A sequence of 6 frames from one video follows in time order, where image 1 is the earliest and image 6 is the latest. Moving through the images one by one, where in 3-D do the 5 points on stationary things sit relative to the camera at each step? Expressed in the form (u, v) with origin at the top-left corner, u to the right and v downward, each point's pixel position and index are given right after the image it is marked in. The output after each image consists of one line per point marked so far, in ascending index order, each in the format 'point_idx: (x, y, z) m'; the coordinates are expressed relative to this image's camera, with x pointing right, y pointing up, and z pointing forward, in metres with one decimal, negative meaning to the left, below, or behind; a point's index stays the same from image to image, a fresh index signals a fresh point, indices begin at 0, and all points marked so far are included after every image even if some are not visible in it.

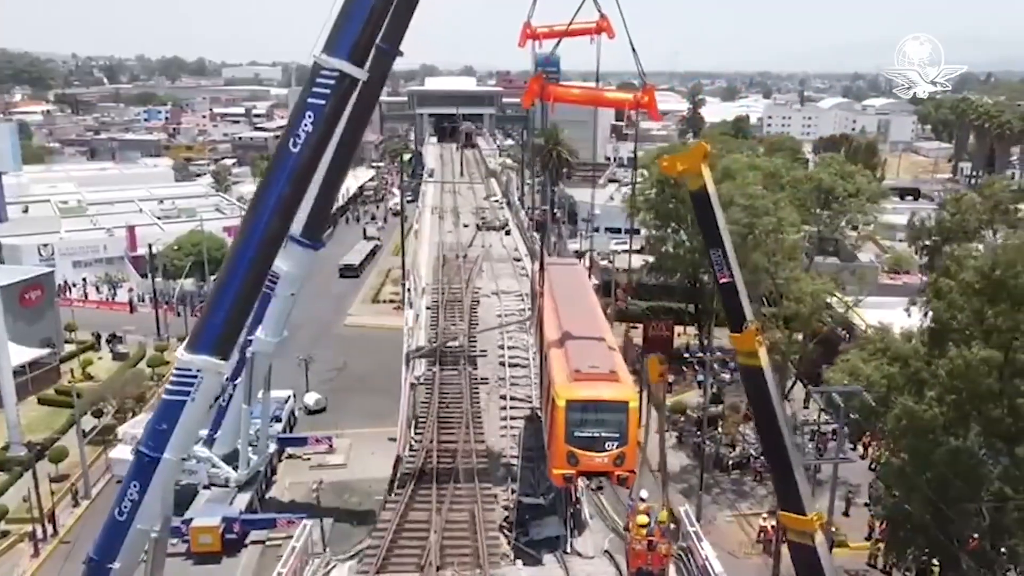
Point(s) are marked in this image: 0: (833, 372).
0: (+6.3, -1.7, +15.8) m
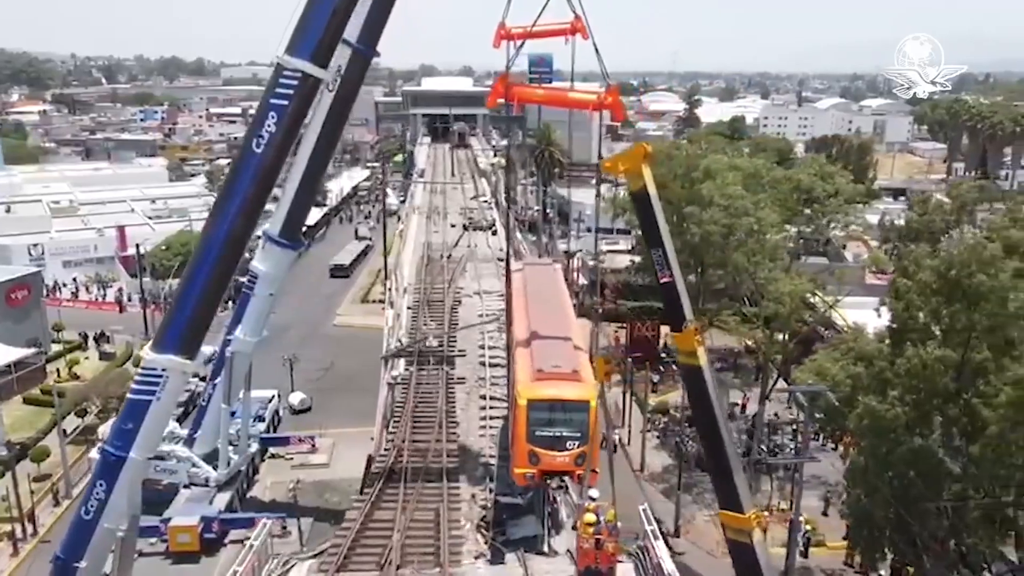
0: (+5.7, -1.7, +15.9) m
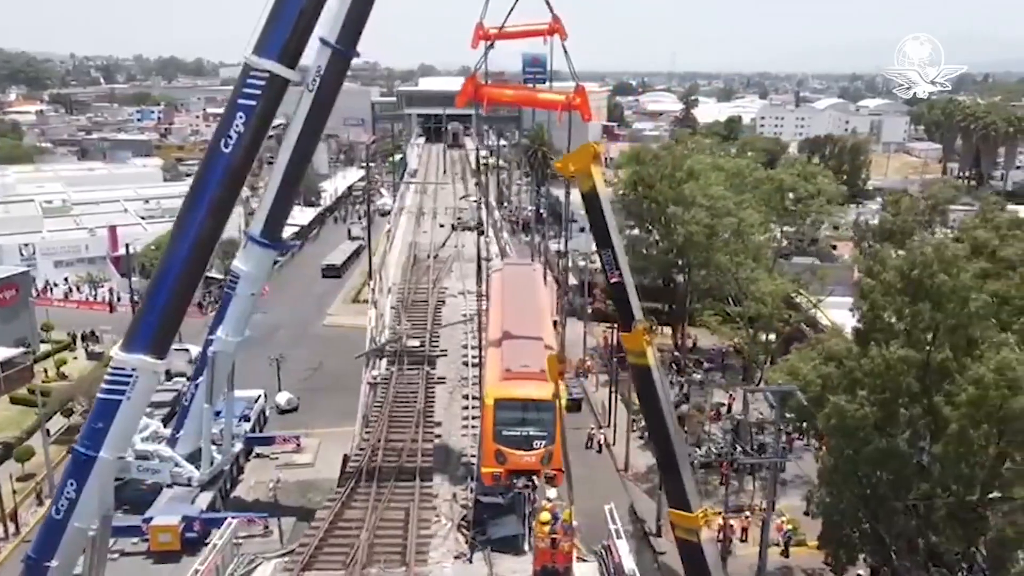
0: (+5.2, -1.7, +15.9) m
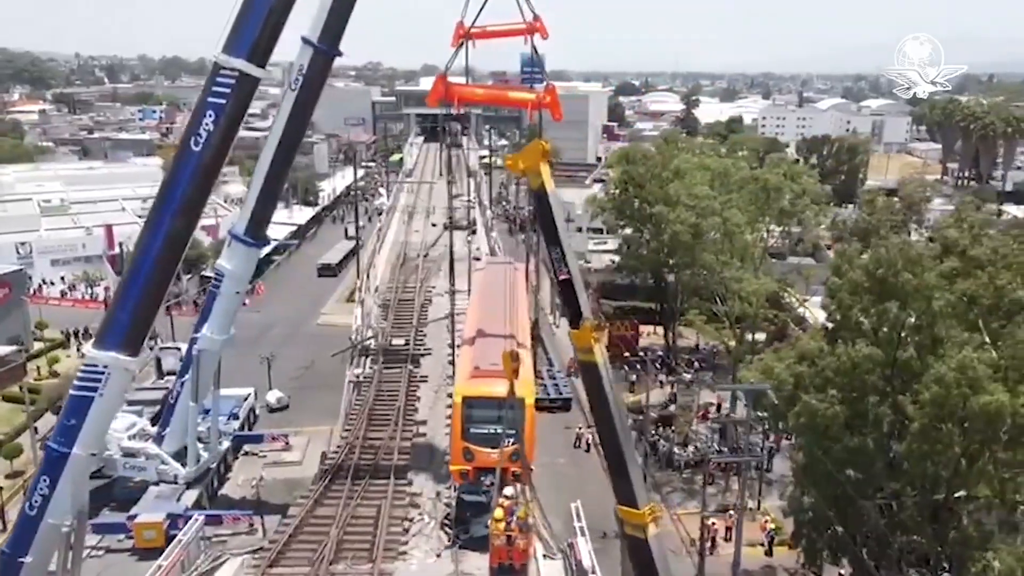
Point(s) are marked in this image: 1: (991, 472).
0: (+4.7, -1.6, +15.9) m
1: (+6.8, -2.6, +11.4) m
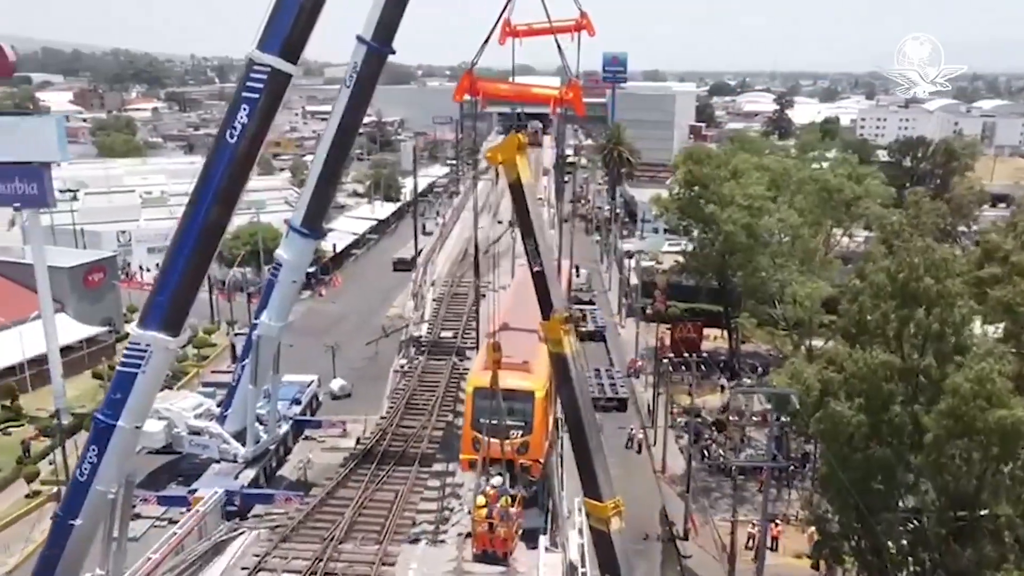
0: (+5.2, -1.7, +15.5) m
1: (+6.8, -2.7, +10.8) m
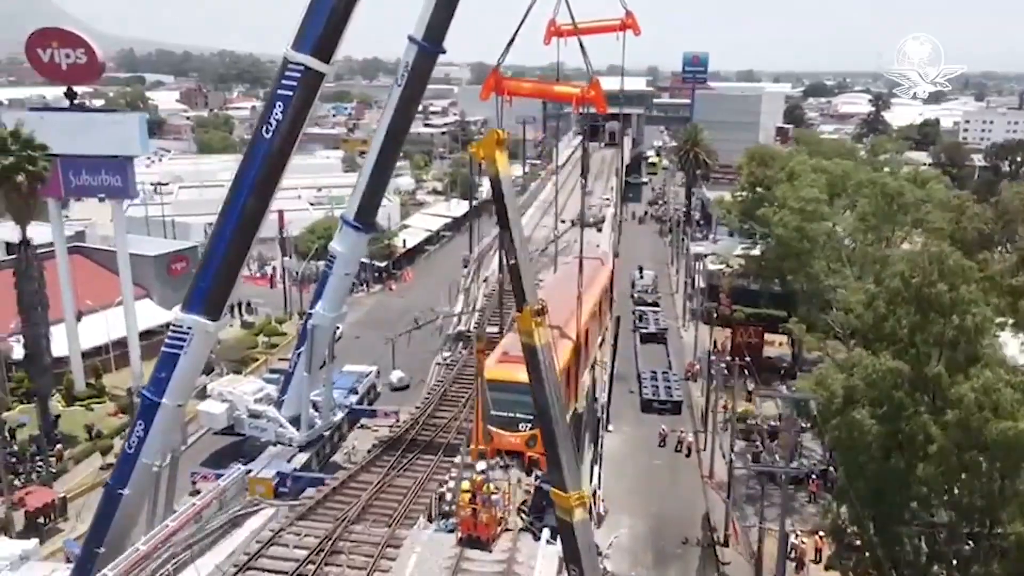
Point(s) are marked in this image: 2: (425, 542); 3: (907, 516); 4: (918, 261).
0: (+5.7, -1.8, +15.1) m
1: (+6.7, -2.8, +10.3) m
2: (-1.3, -4.0, +12.7) m
3: (+5.7, -3.3, +11.6) m
4: (+5.9, +0.4, +11.4) m
